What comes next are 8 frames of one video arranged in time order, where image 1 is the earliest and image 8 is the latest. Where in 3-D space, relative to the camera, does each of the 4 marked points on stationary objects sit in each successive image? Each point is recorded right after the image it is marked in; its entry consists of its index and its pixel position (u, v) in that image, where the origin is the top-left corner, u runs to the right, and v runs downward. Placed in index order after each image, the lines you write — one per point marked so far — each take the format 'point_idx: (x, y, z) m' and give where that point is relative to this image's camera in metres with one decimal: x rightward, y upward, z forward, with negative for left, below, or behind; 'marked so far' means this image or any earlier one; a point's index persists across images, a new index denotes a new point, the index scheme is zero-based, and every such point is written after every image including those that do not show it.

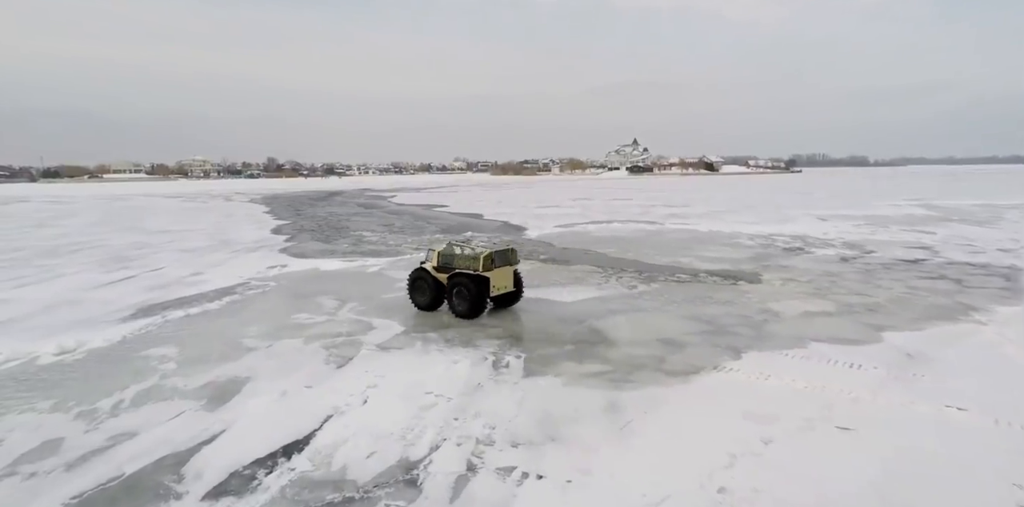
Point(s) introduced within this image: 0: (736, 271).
0: (+4.0, -0.3, +8.6) m
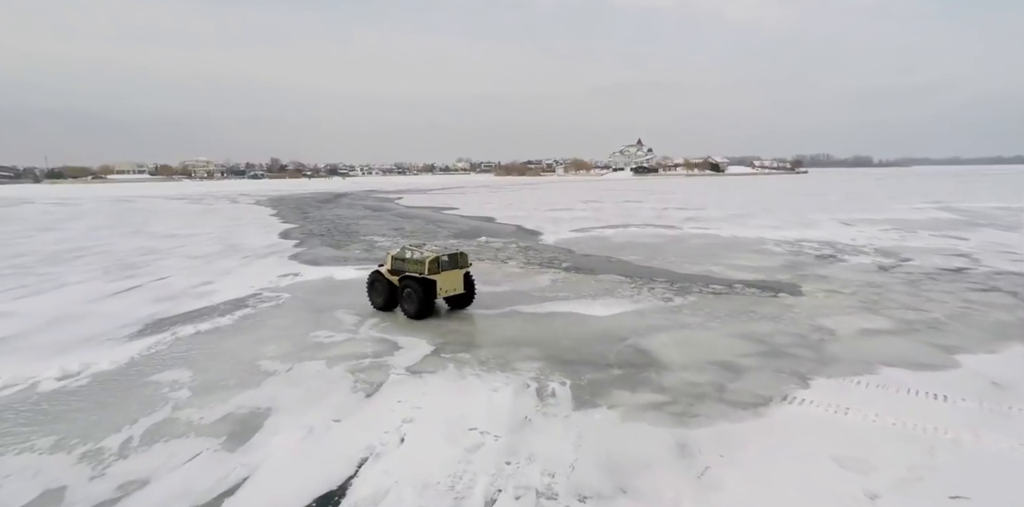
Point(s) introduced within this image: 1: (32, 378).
0: (+4.4, -0.5, +8.1) m
1: (-4.6, -1.2, +4.6) m
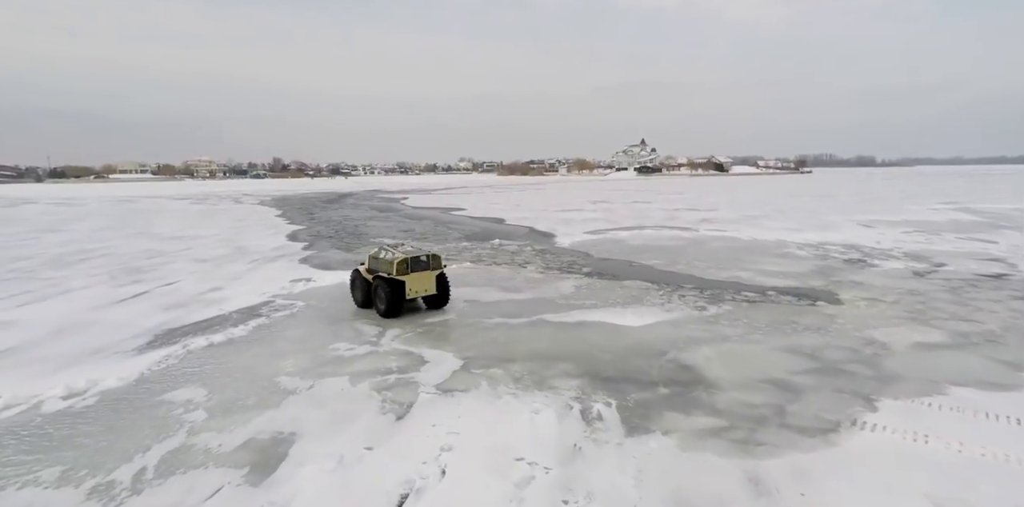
0: (+4.8, -0.6, +7.8) m
1: (-4.3, -1.3, +4.3) m
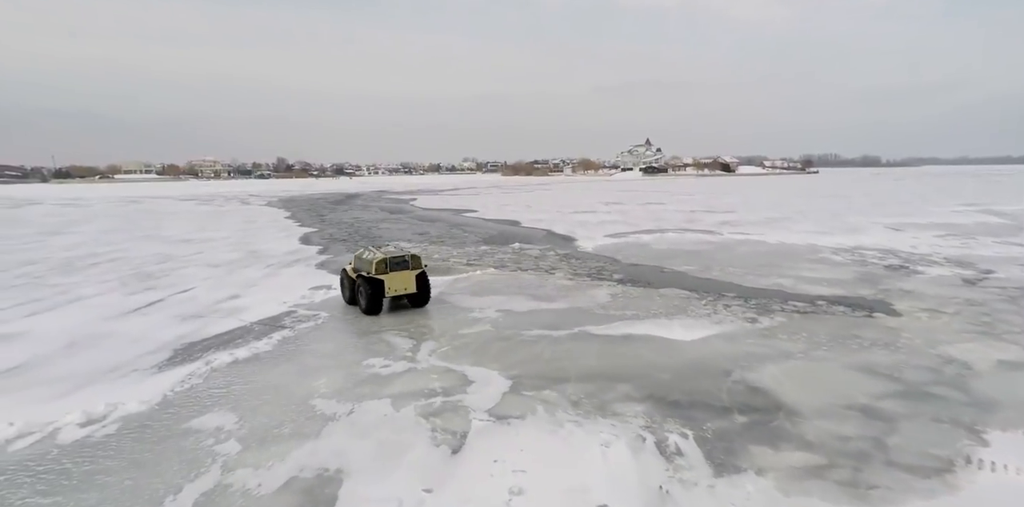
0: (+5.3, -0.7, +7.3) m
1: (-3.8, -1.4, +3.9) m
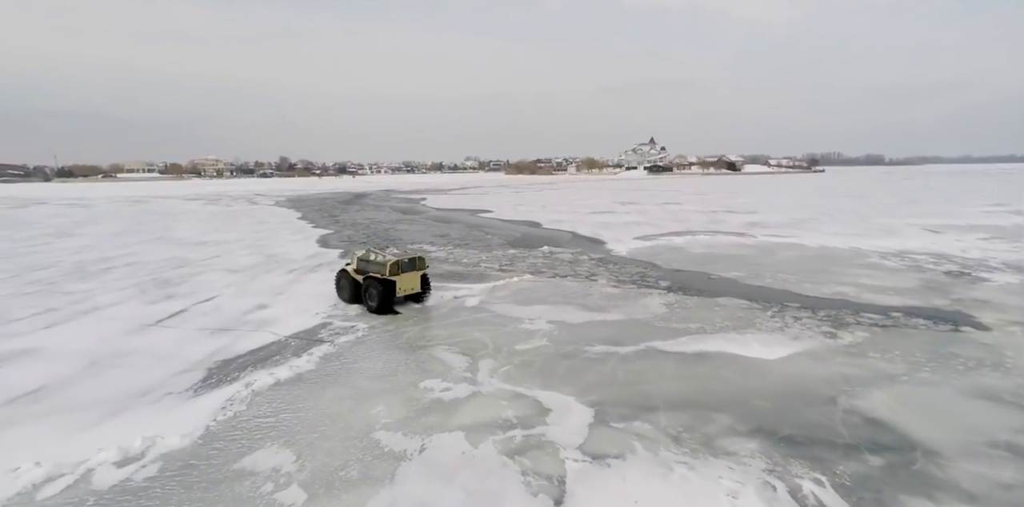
0: (+6.0, -0.8, +6.8) m
1: (-3.1, -1.5, +3.4) m
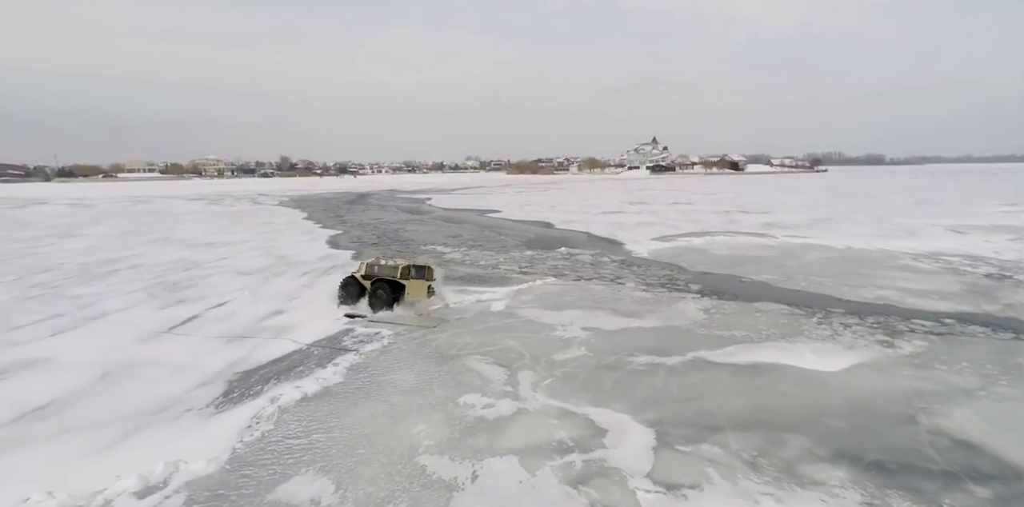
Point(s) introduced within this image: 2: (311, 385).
0: (+6.4, -0.8, +6.5) m
1: (-2.6, -1.5, +3.1) m
2: (-1.9, -1.3, +4.6) m
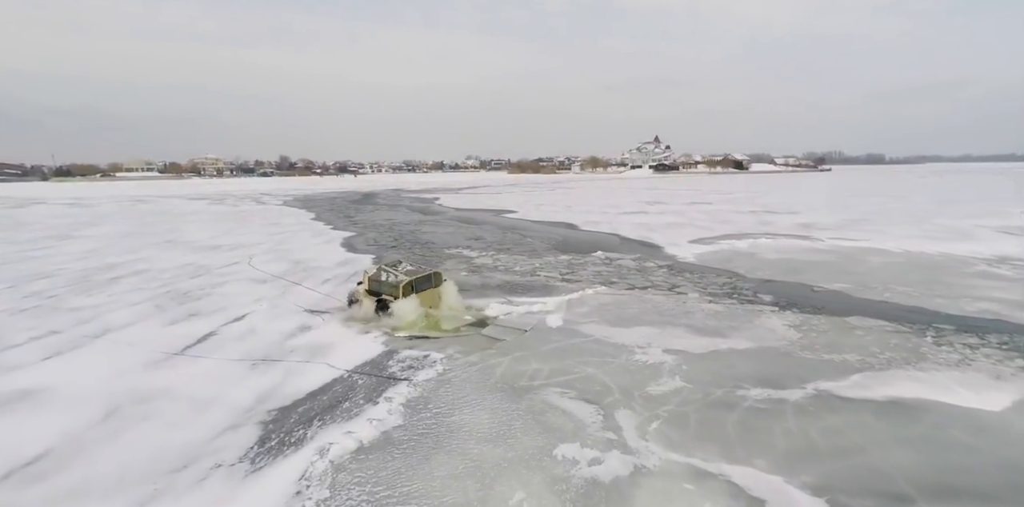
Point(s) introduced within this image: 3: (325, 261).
0: (+7.2, -1.0, +5.7) m
1: (-1.9, -1.7, +2.2) m
2: (-1.2, -1.4, +3.8) m
3: (-4.2, -0.2, +10.7) m
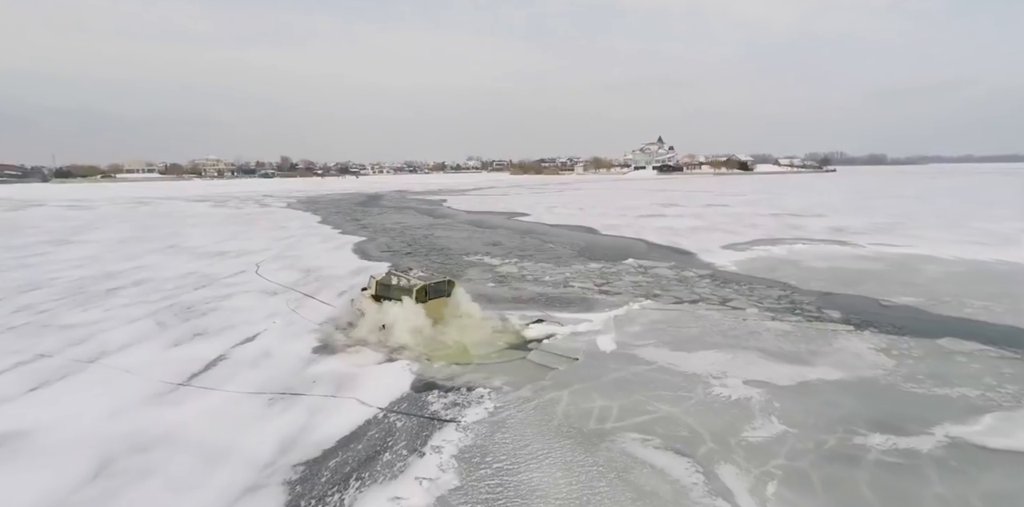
0: (+7.7, -1.1, +4.9) m
1: (-1.3, -1.8, +1.5) m
2: (-0.6, -1.5, +3.1) m
3: (-3.7, -0.3, +10.0) m
